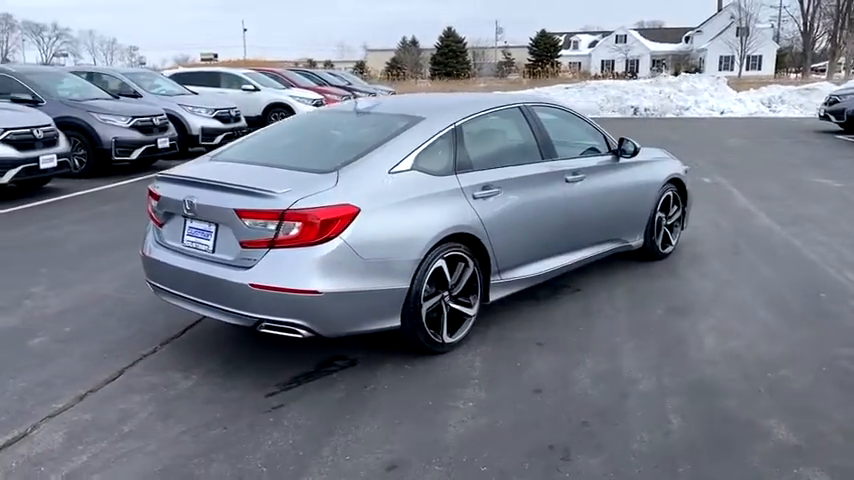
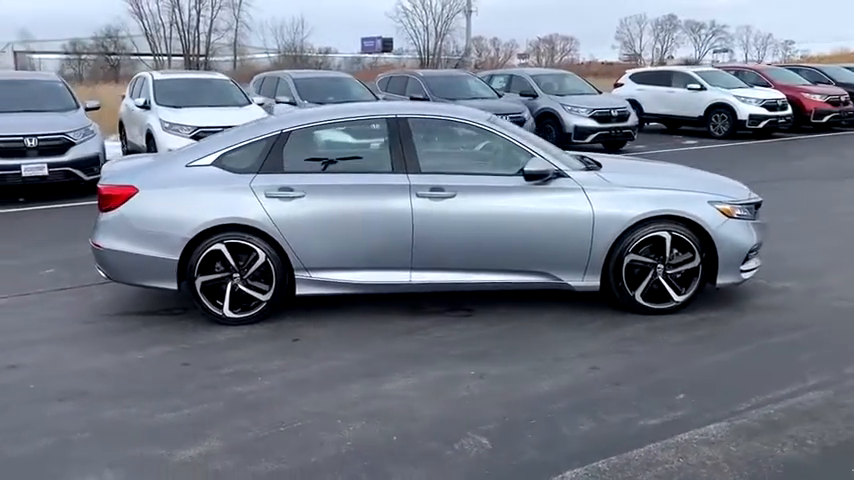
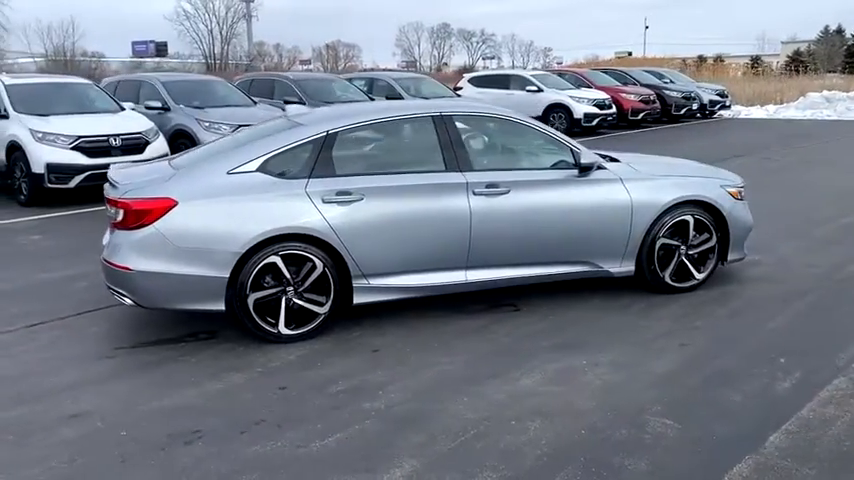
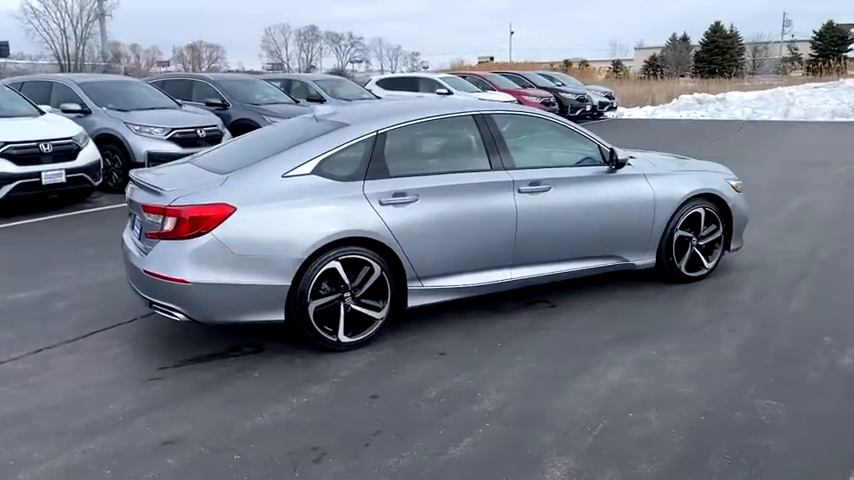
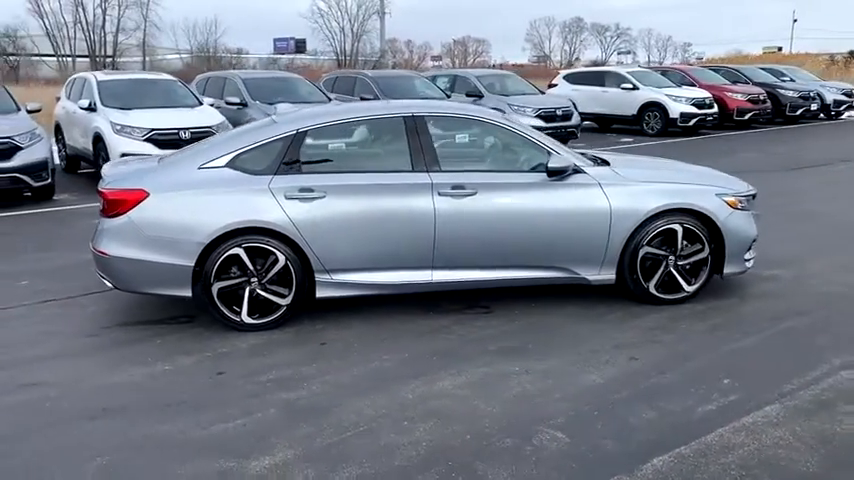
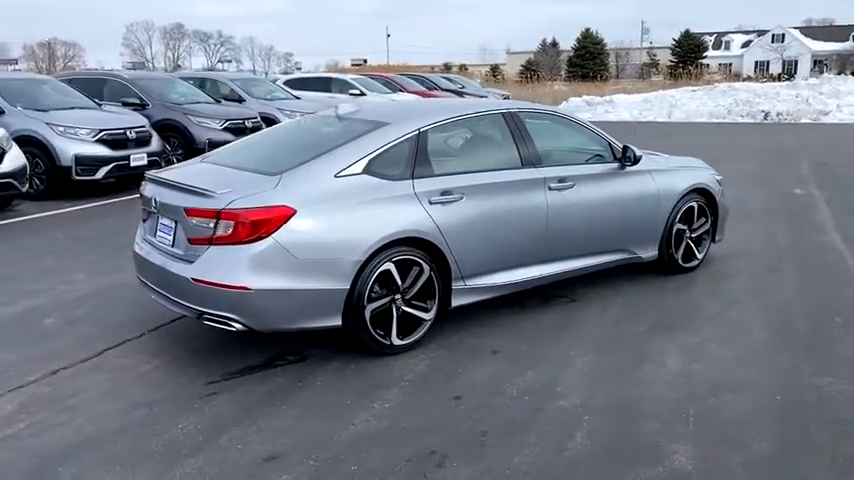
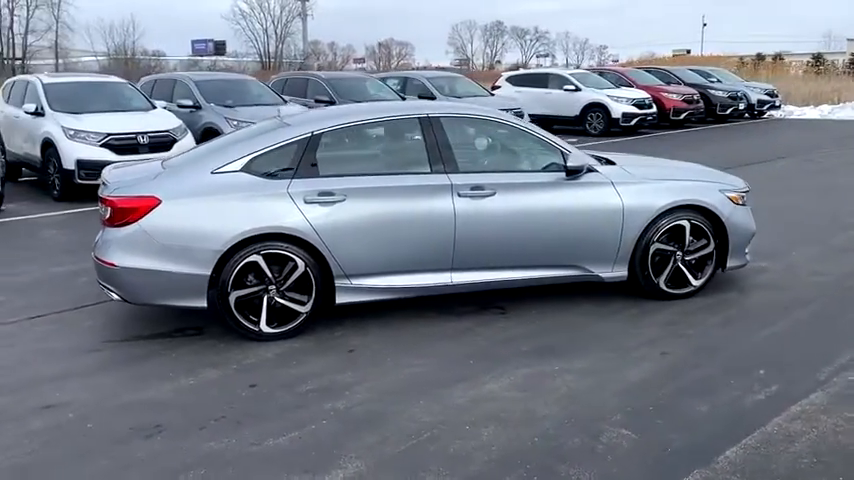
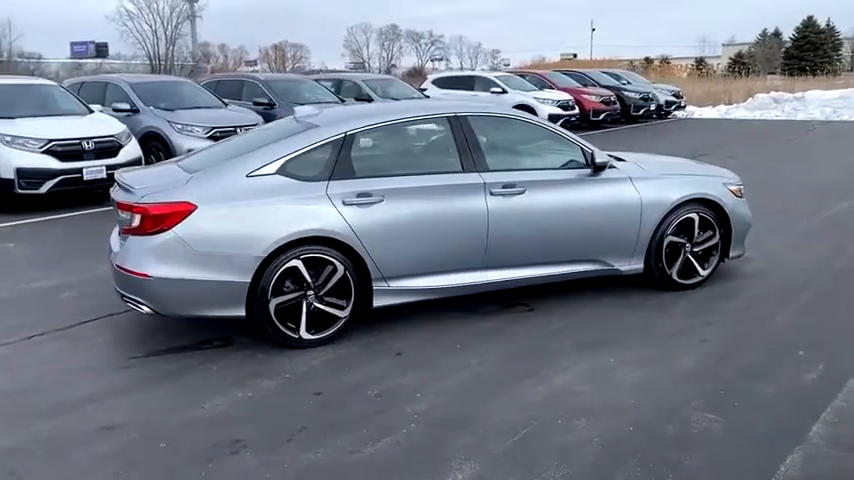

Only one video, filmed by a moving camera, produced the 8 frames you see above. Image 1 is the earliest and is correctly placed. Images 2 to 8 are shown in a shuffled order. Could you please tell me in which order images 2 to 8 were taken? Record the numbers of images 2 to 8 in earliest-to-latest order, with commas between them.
6, 4, 8, 3, 7, 5, 2
